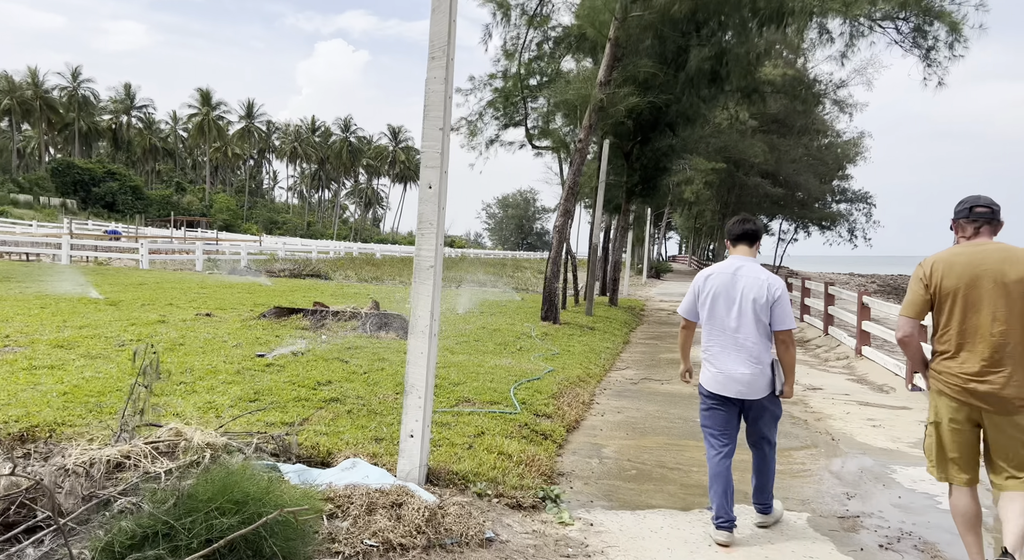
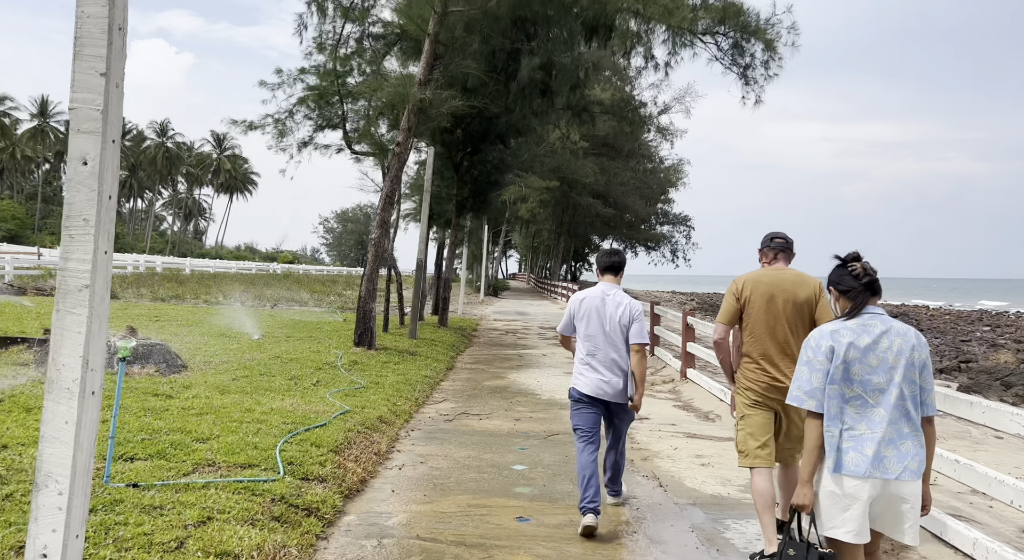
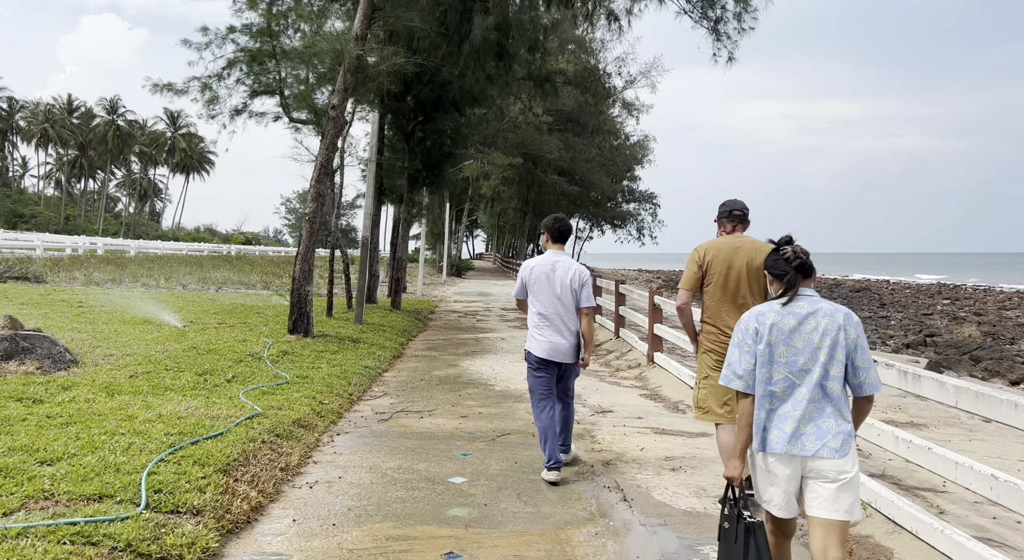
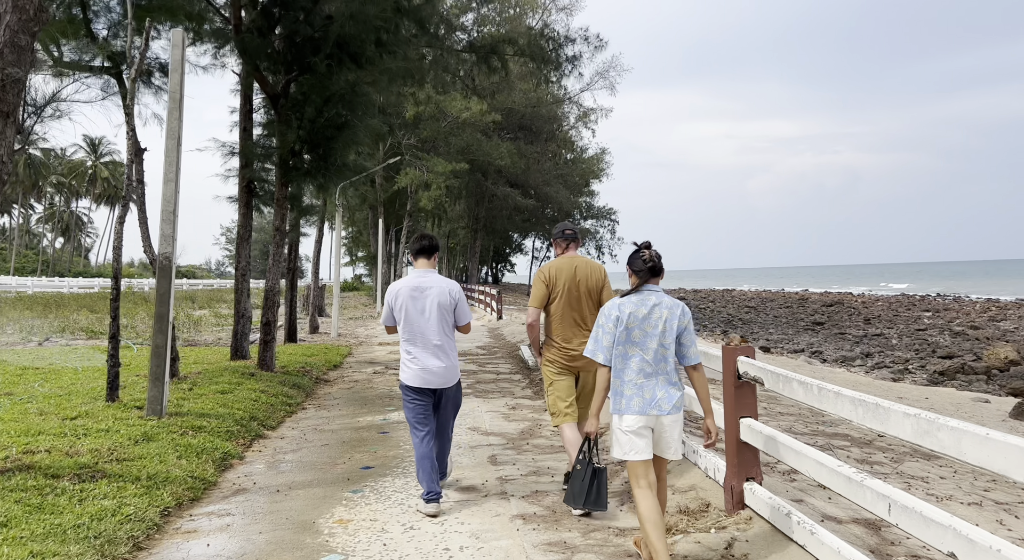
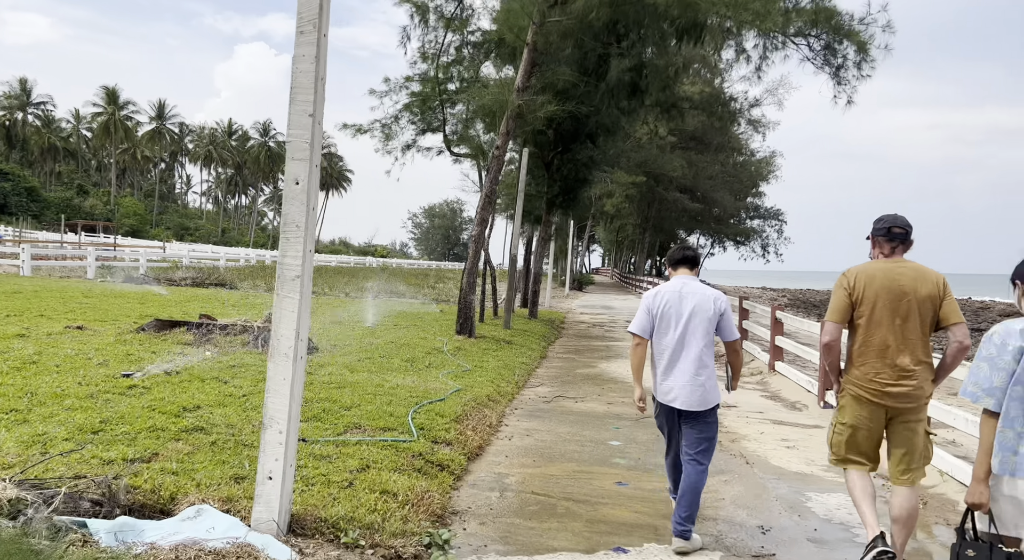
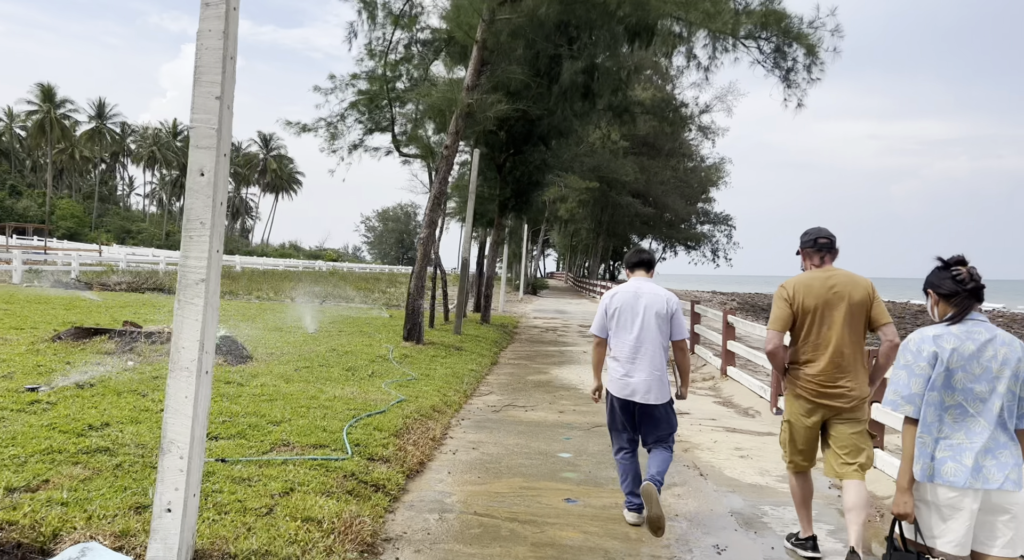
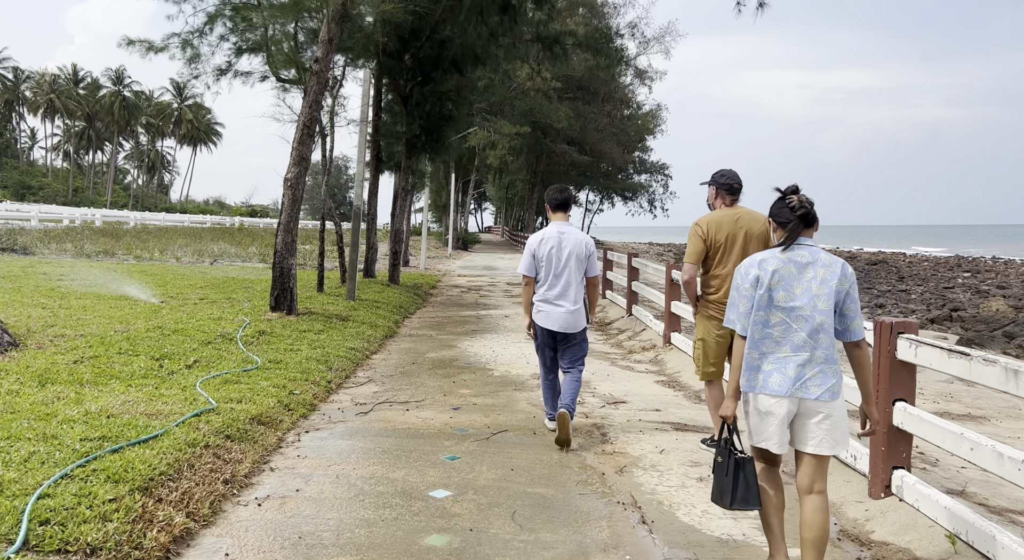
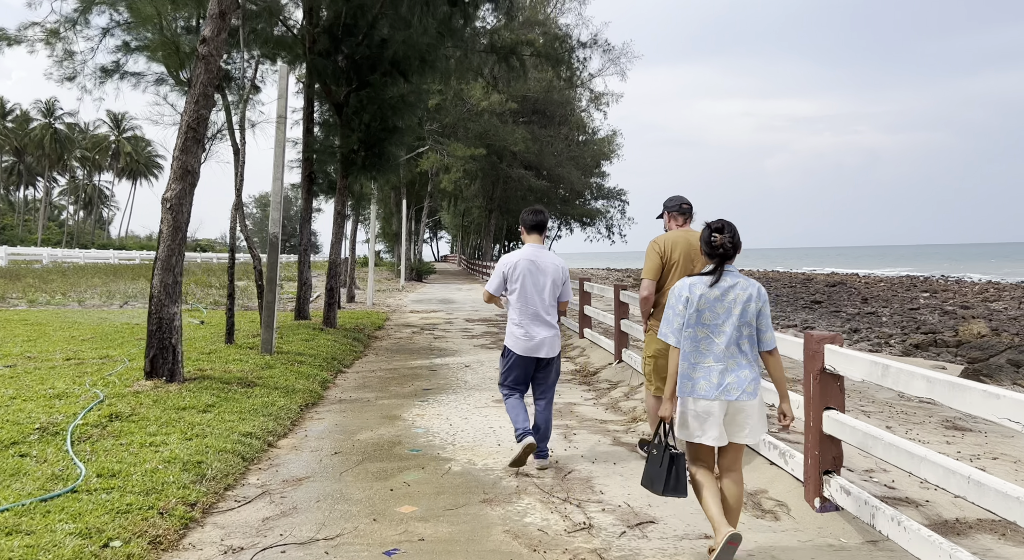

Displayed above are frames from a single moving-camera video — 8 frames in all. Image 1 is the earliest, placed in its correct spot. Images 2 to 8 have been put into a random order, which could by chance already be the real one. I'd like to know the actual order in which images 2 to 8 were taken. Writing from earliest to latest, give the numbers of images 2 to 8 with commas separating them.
5, 6, 2, 3, 7, 8, 4
